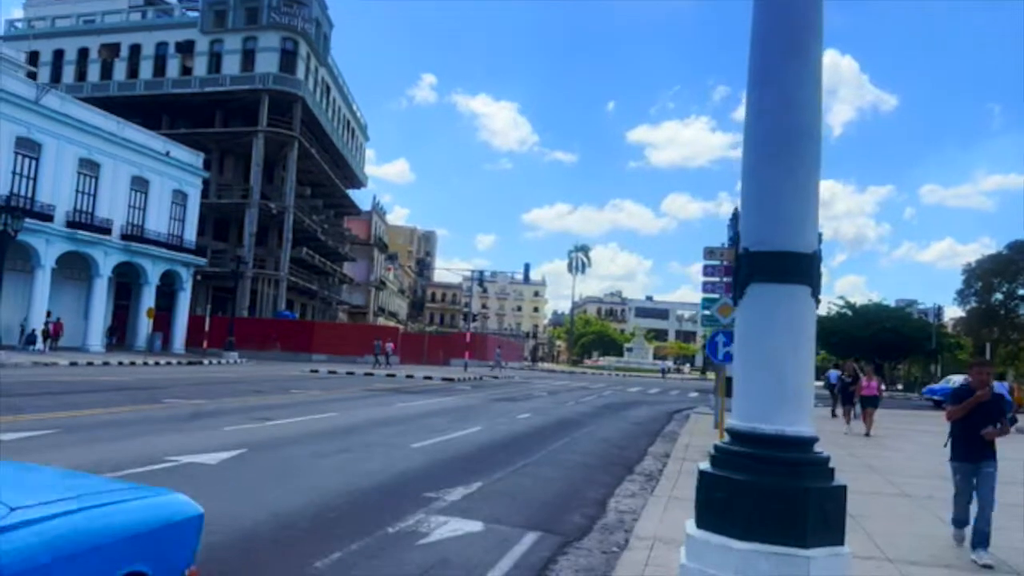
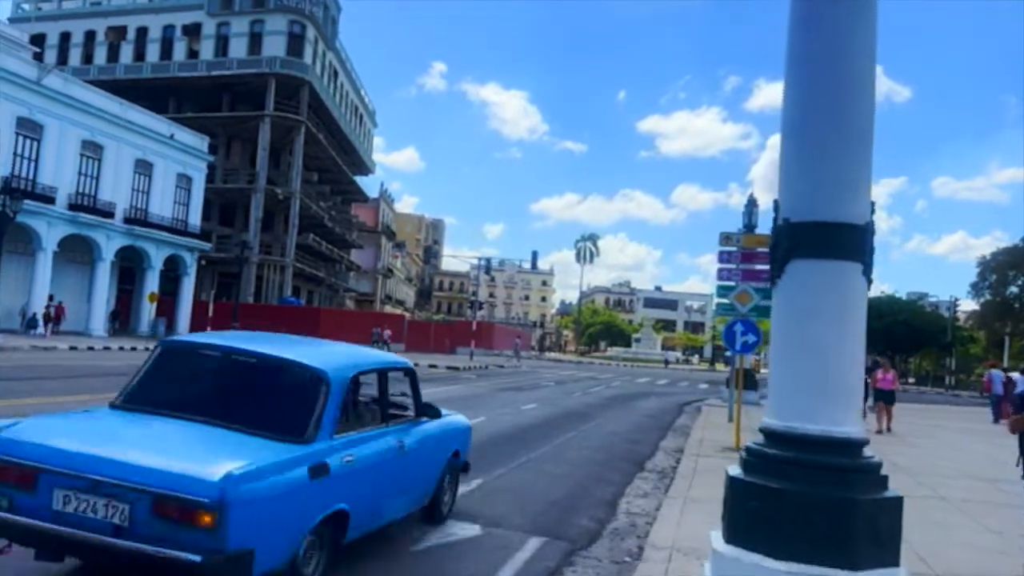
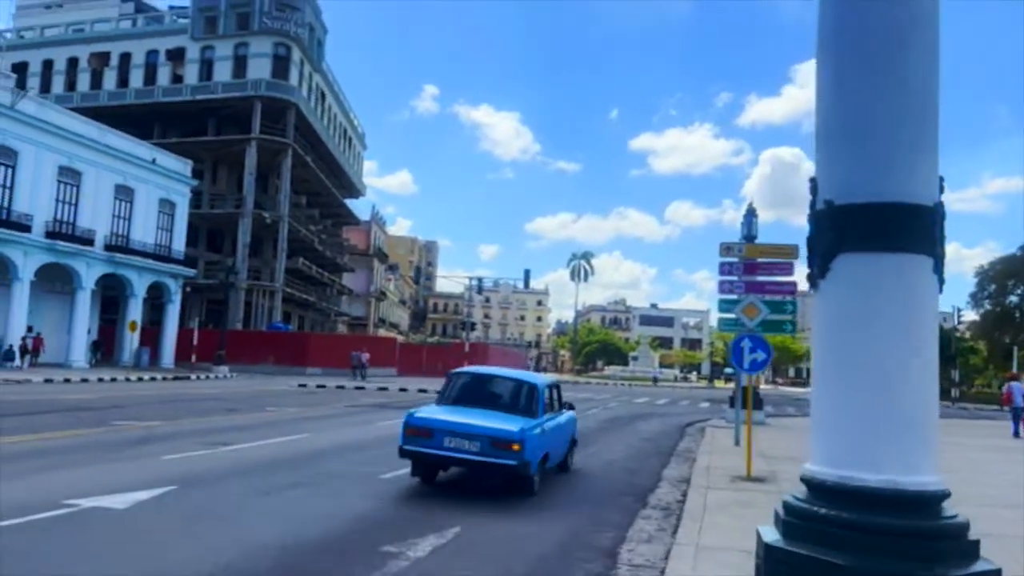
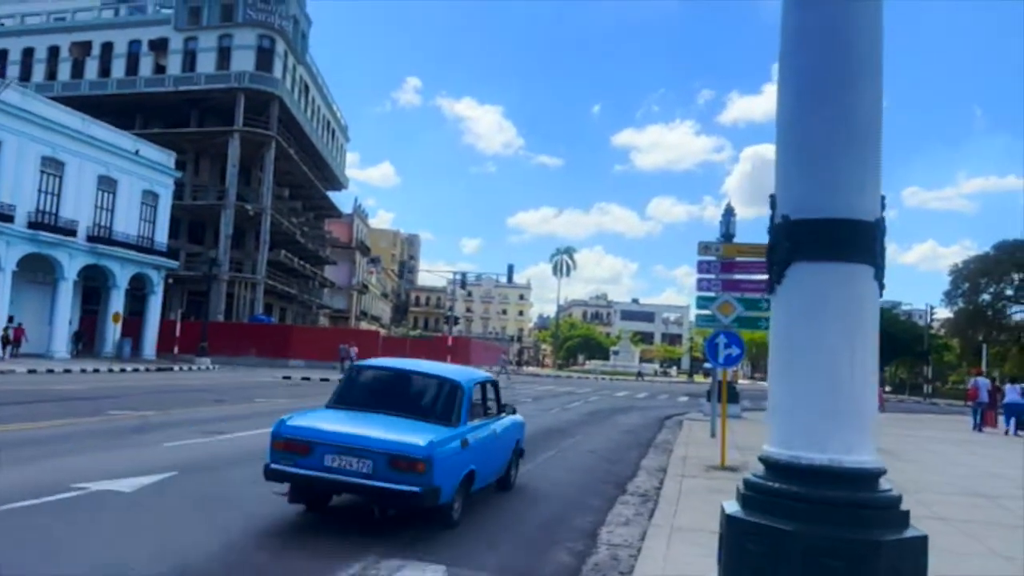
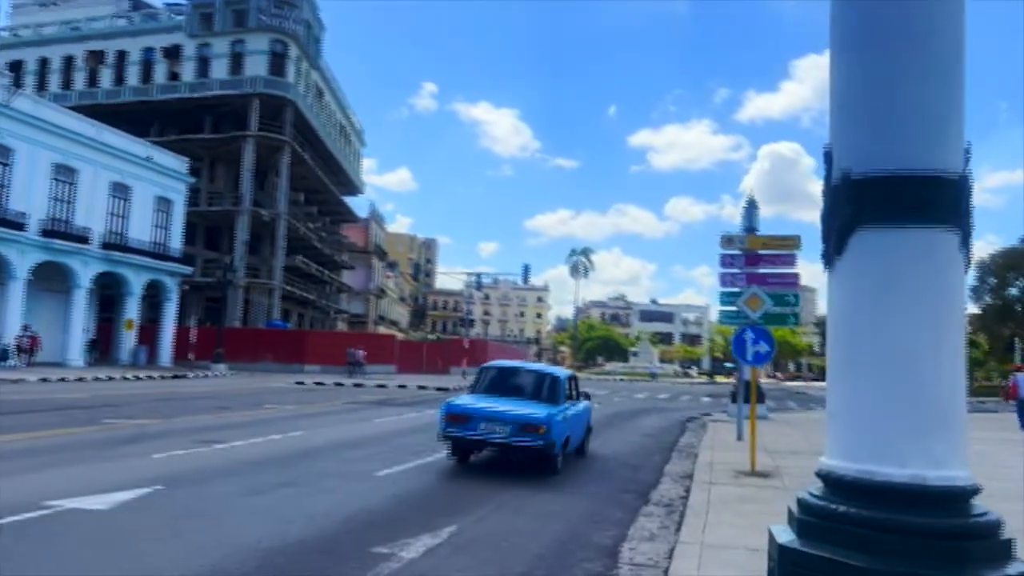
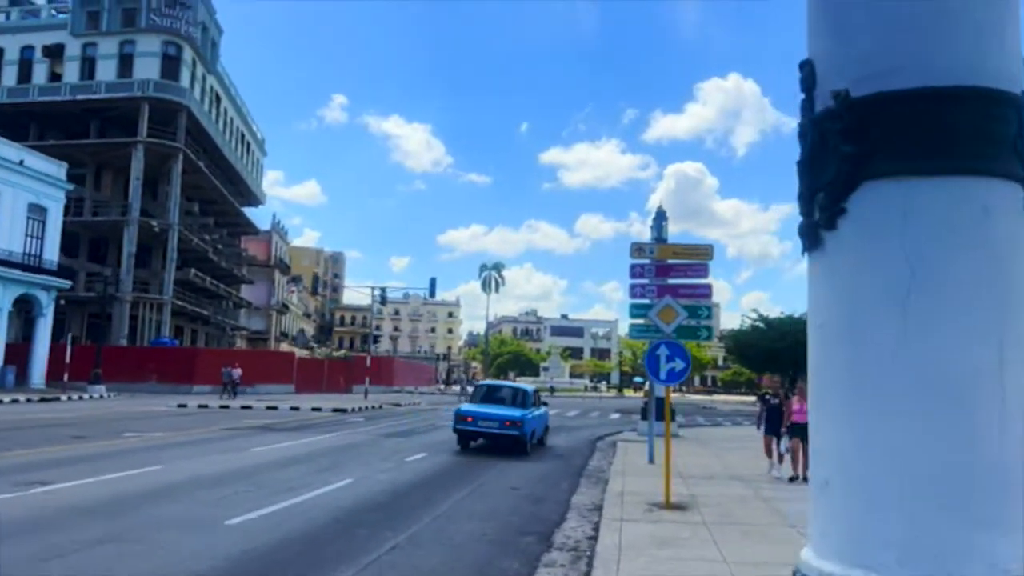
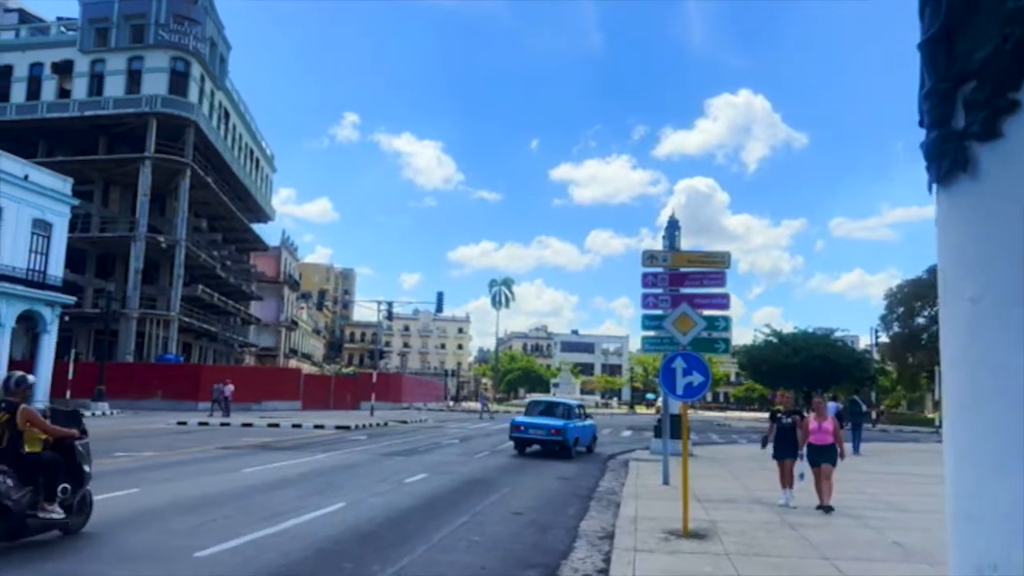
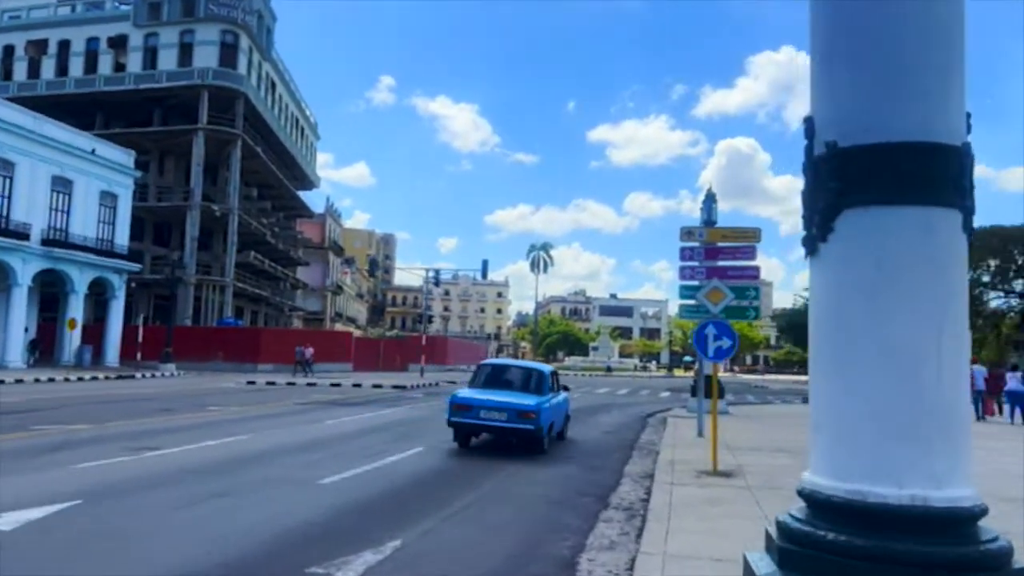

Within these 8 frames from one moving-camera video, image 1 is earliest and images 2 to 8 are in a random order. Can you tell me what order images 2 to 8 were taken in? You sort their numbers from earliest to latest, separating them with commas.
2, 4, 3, 5, 8, 6, 7
